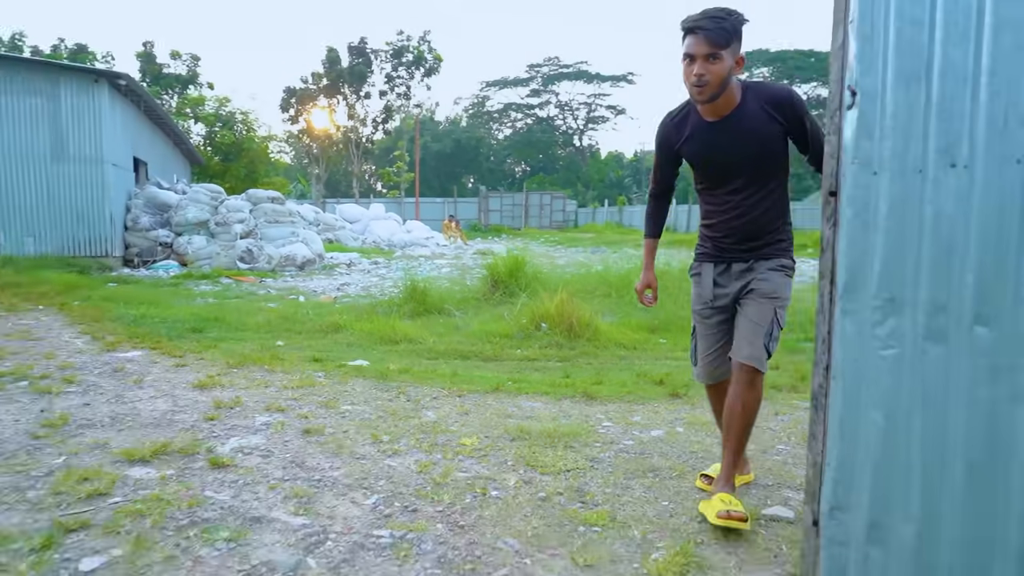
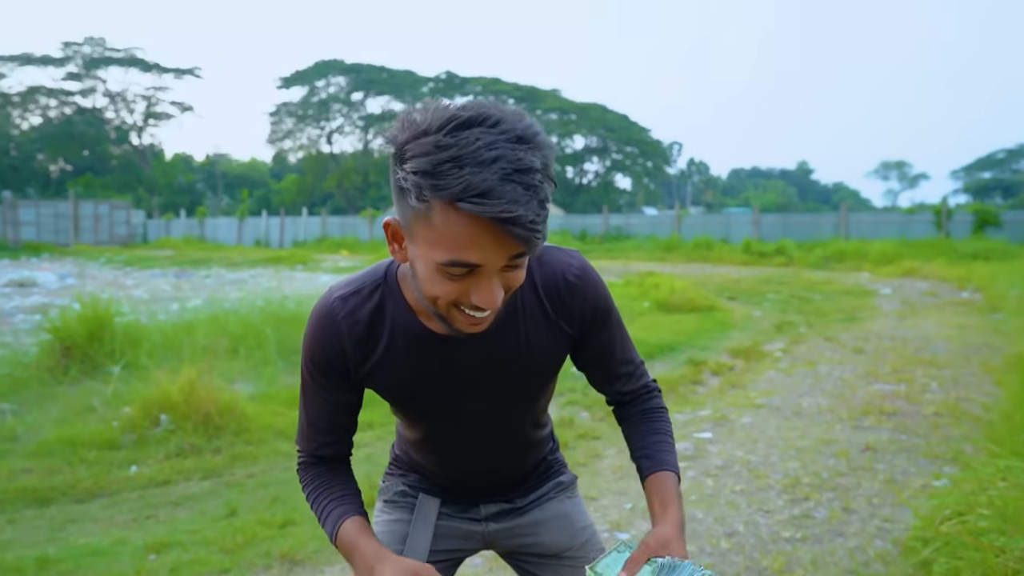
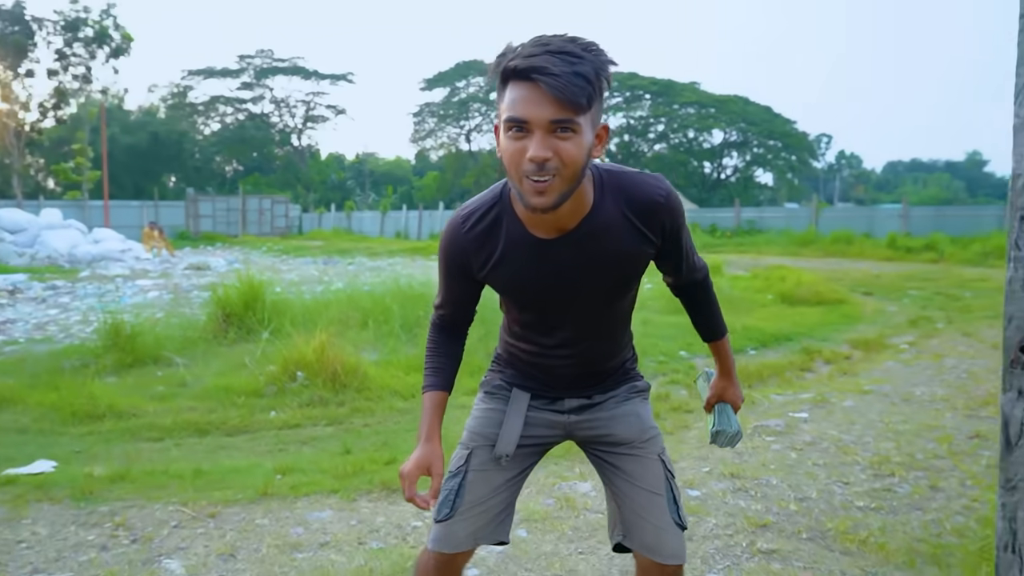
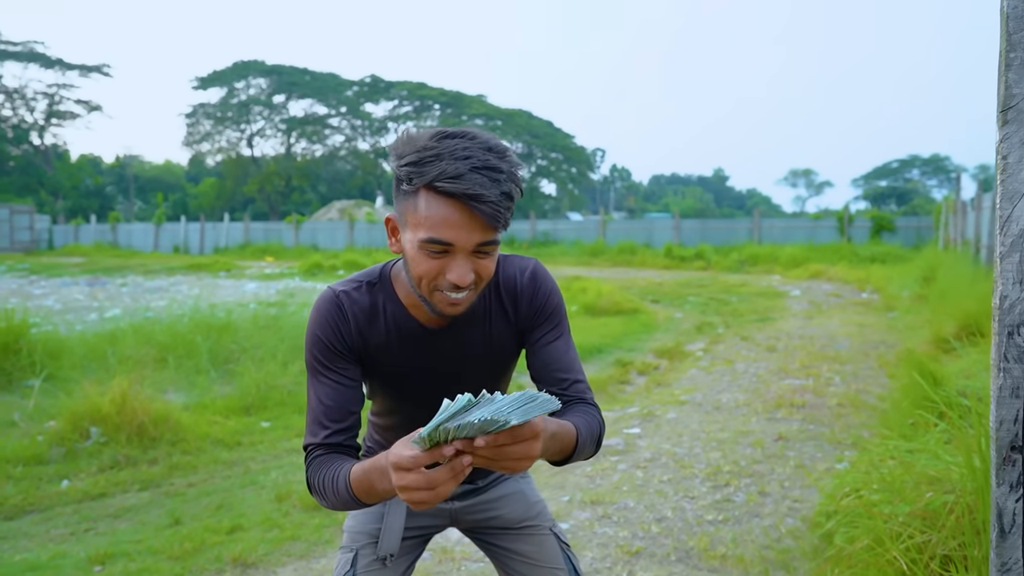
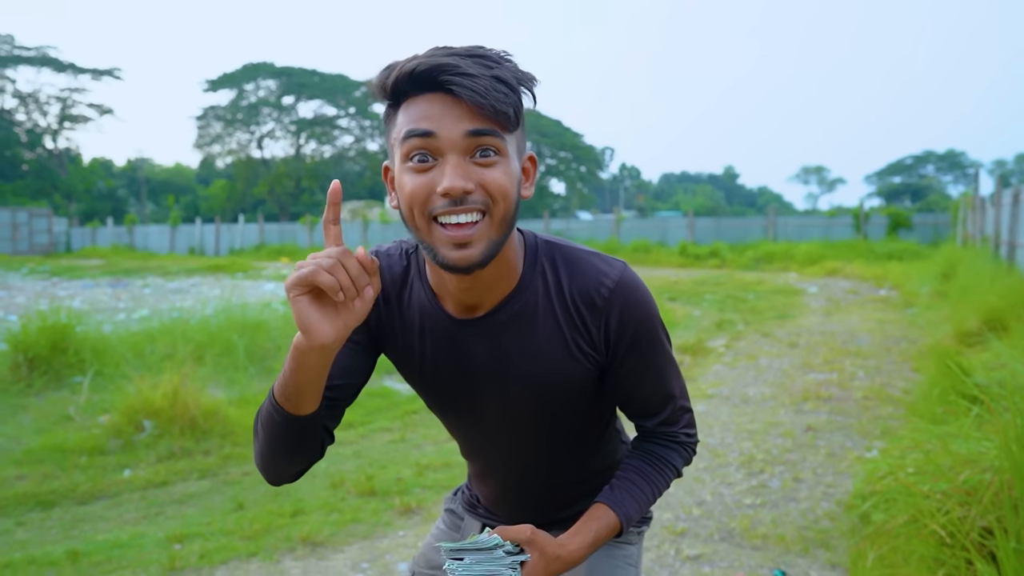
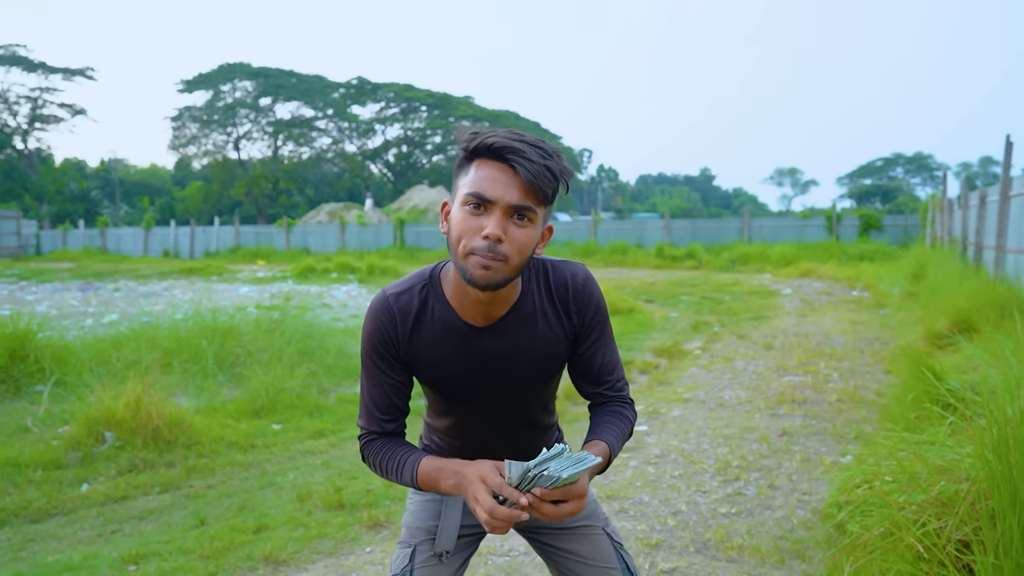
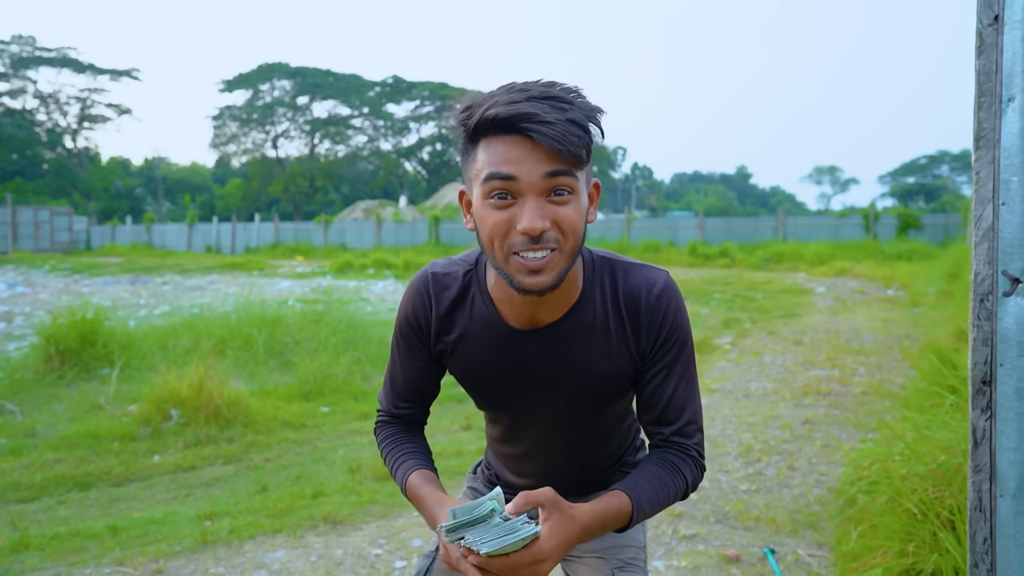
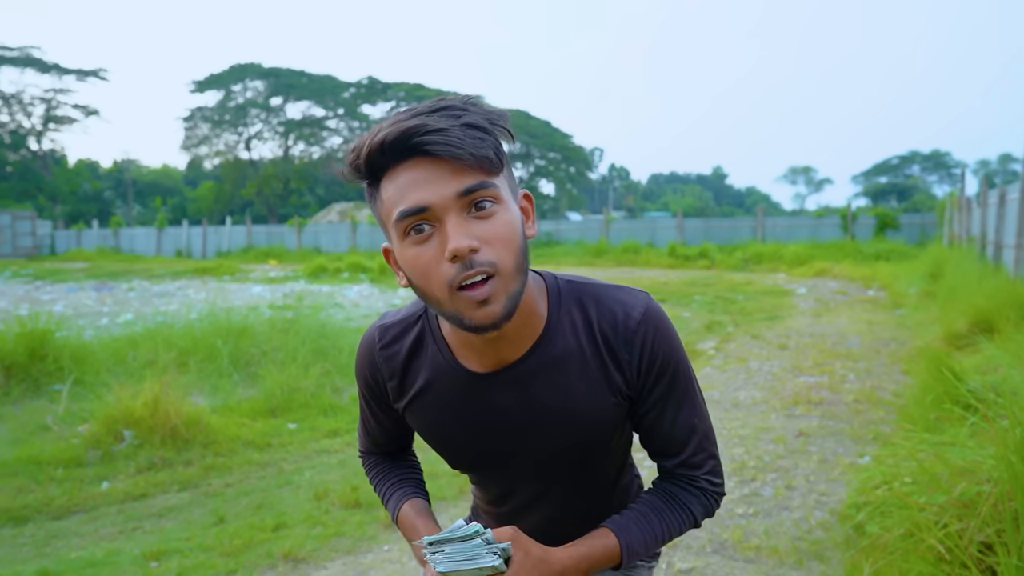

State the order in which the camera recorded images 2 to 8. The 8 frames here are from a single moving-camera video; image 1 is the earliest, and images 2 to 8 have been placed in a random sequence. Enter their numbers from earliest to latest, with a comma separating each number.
3, 2, 4, 6, 8, 5, 7
